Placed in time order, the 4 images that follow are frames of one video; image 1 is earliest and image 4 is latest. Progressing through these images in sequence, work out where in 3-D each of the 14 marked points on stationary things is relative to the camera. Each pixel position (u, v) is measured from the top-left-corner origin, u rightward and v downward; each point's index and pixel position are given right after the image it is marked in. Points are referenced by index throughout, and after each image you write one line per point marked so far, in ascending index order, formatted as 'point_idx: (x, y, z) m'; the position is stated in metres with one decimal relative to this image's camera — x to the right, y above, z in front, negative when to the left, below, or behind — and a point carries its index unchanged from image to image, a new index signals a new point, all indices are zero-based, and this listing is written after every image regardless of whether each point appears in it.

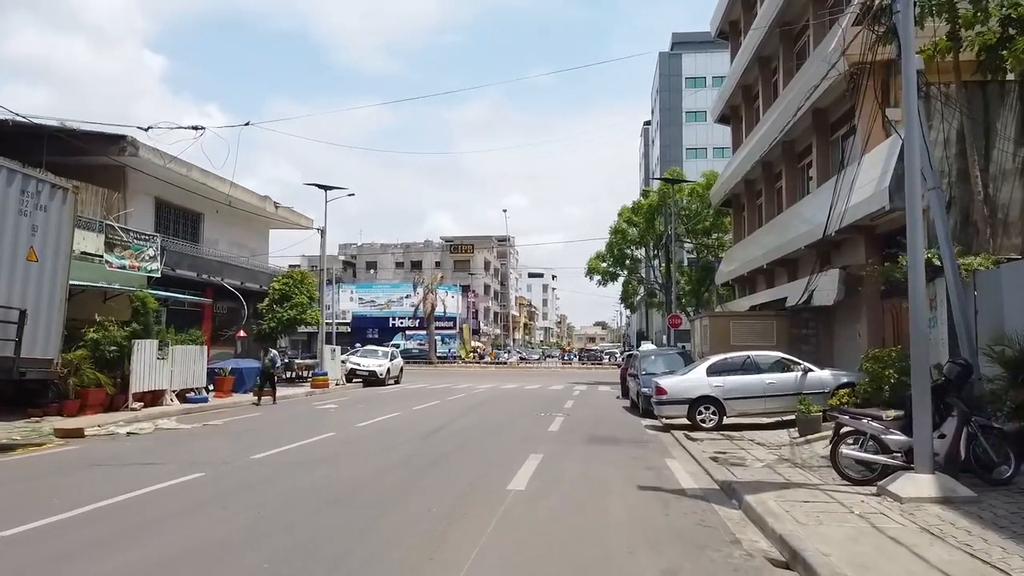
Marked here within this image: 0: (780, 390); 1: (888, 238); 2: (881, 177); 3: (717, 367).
0: (+6.3, -2.4, +16.7) m
1: (+9.6, +1.3, +18.2) m
2: (+8.5, +2.6, +16.3) m
3: (+4.9, -1.9, +17.2) m
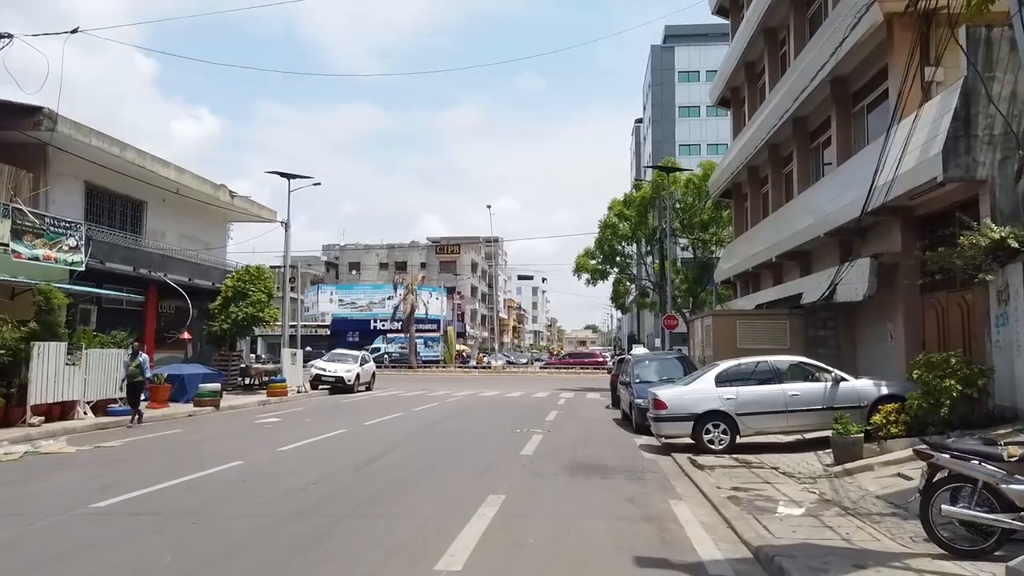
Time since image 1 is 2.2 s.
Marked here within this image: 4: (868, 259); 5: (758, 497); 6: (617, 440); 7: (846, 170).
0: (+5.6, -2.2, +13.6) m
1: (+8.9, +1.5, +15.2) m
2: (+7.8, +2.7, +13.3) m
3: (+4.3, -1.7, +14.1) m
4: (+8.0, +0.7, +16.0) m
5: (+3.3, -2.8, +9.7) m
6: (+2.3, -3.4, +15.9) m
7: (+8.8, +3.1, +18.7) m
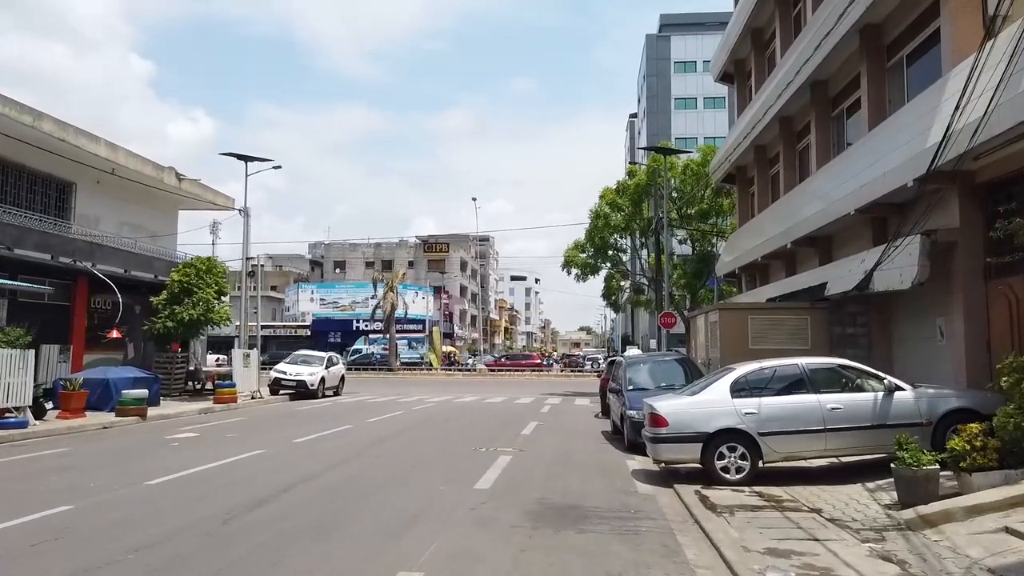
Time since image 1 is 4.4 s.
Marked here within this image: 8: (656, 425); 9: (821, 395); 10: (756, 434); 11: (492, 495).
0: (+5.0, -2.0, +10.4) m
1: (+8.2, +1.7, +12.0) m
2: (+7.1, +3.0, +10.1) m
3: (+3.6, -1.5, +10.9) m
4: (+7.3, +0.9, +12.8) m
5: (+2.7, -2.5, +6.5) m
6: (+1.6, -3.1, +12.6) m
7: (+8.1, +3.4, +15.6) m
8: (+2.2, -2.1, +10.7) m
9: (+4.6, -1.6, +10.6) m
10: (+3.6, -2.2, +10.5) m
11: (-0.2, -2.7, +9.4) m
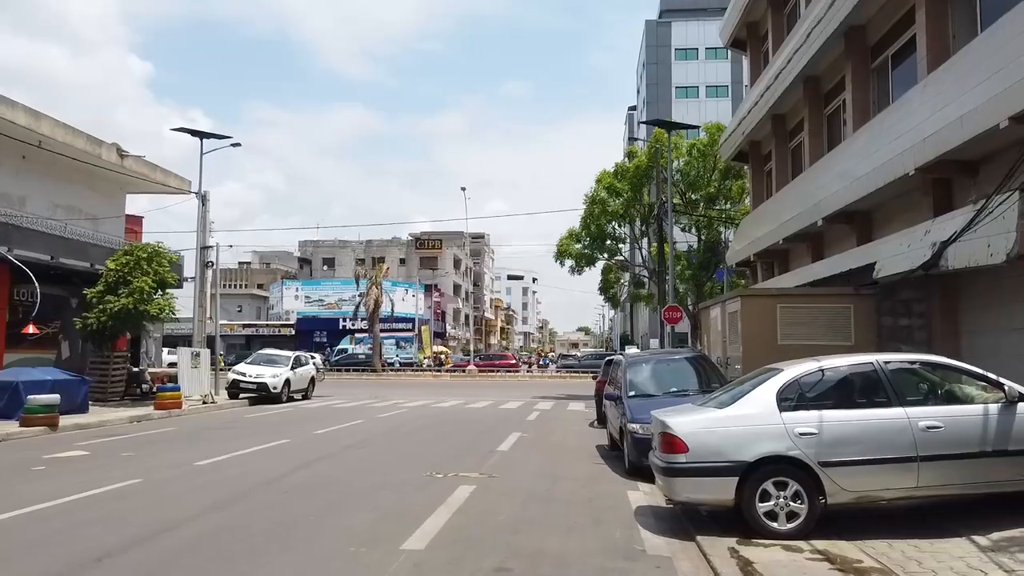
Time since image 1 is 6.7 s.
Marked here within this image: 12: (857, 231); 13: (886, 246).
0: (+4.5, -1.6, +7.2) m
1: (+7.7, +2.1, +8.8) m
2: (+6.6, +3.4, +6.9) m
3: (+3.1, -1.1, +7.6) m
4: (+6.8, +1.3, +9.6) m
5: (+2.2, -2.2, +3.2) m
6: (+1.1, -2.7, +9.4) m
7: (+7.5, +3.7, +12.3) m
8: (+1.7, -1.7, +7.5) m
9: (+4.1, -1.2, +7.4) m
10: (+3.1, -1.8, +7.3) m
11: (-0.7, -2.4, +6.2) m
12: (+8.2, +1.4, +17.1) m
13: (+7.0, +0.8, +13.4) m
